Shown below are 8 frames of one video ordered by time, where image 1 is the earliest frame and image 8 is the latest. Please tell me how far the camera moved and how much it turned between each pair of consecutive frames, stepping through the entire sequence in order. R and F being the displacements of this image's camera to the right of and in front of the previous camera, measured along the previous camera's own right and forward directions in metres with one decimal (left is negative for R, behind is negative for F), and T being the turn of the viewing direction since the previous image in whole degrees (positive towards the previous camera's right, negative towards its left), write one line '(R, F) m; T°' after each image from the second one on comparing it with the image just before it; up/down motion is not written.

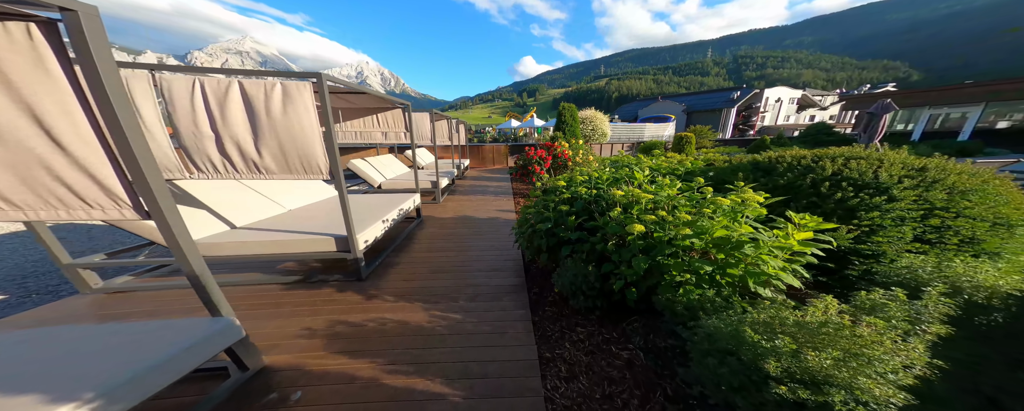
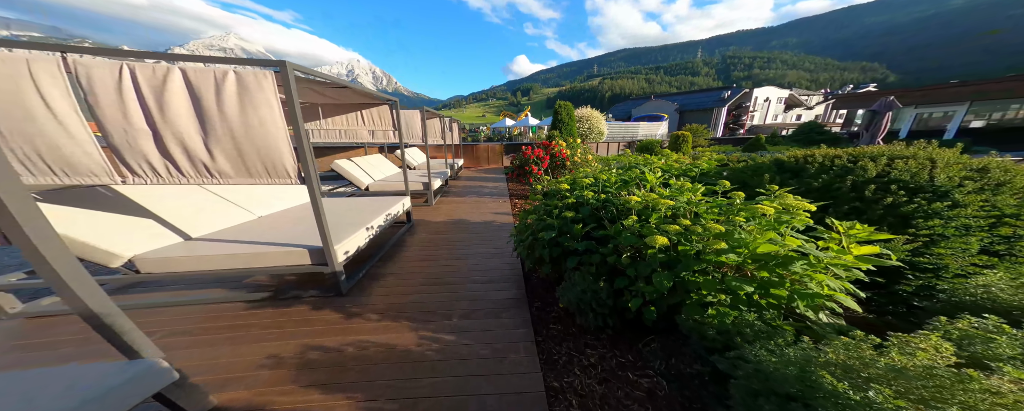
(0.0, +0.3) m; +1°
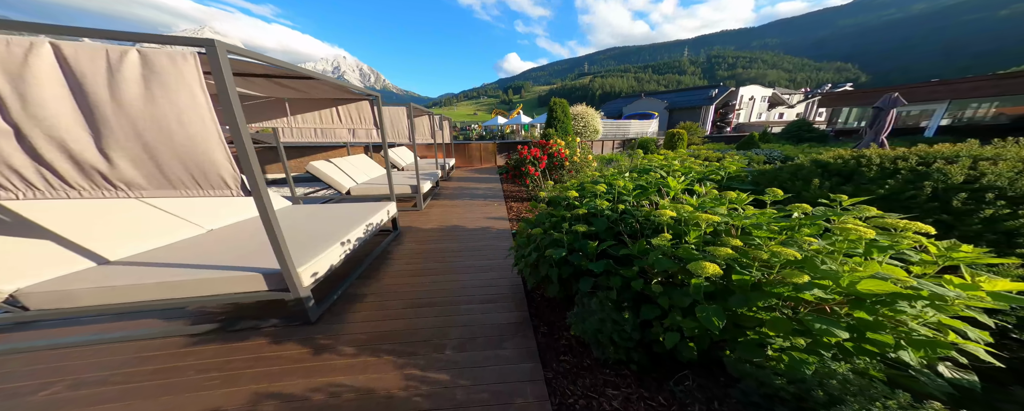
(-0.1, +0.3) m; +2°
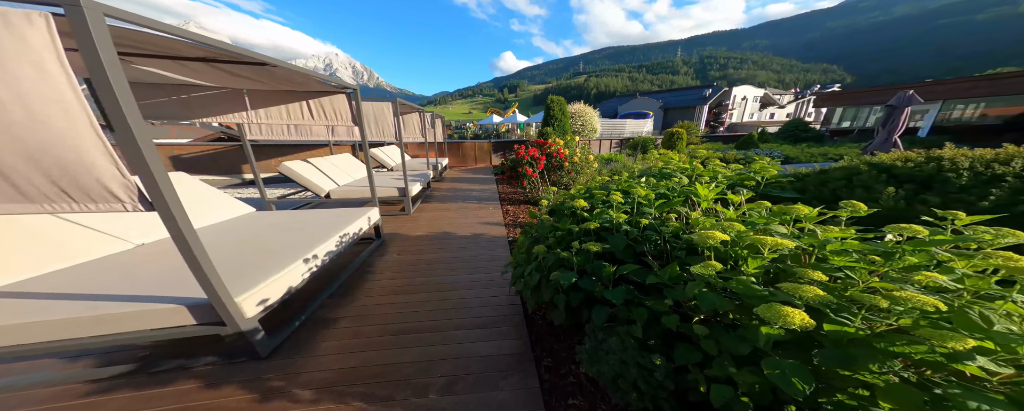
(0.0, +0.3) m; +1°
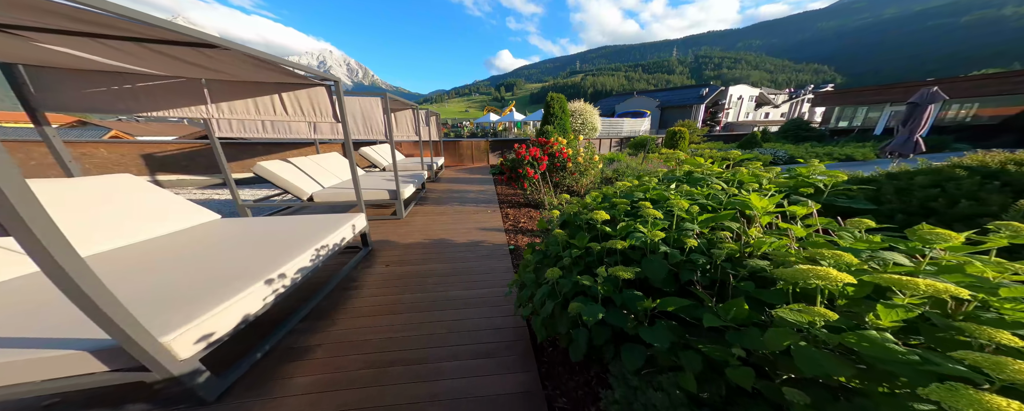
(-0.1, +0.3) m; +1°
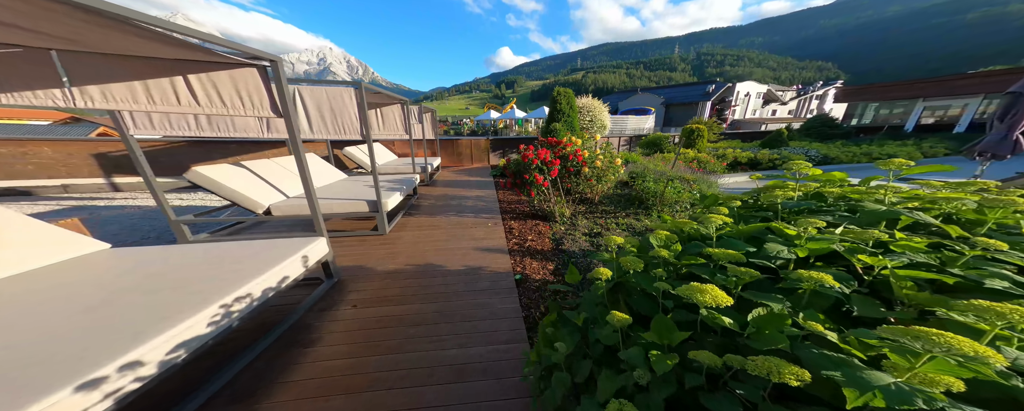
(-0.1, +0.7) m; 0°
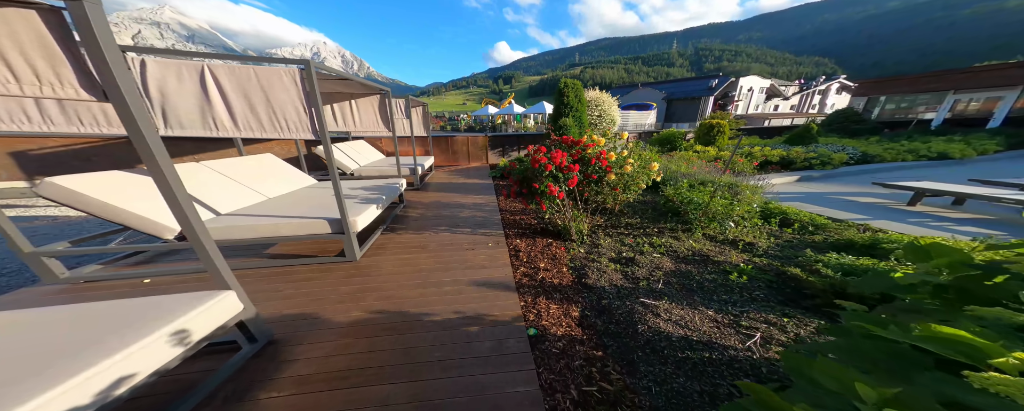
(-0.1, +0.8) m; 0°
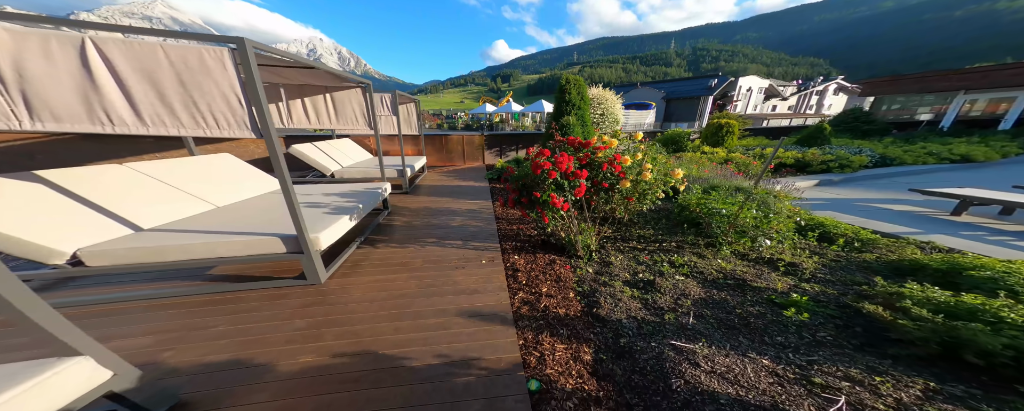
(0.0, +0.4) m; +1°
